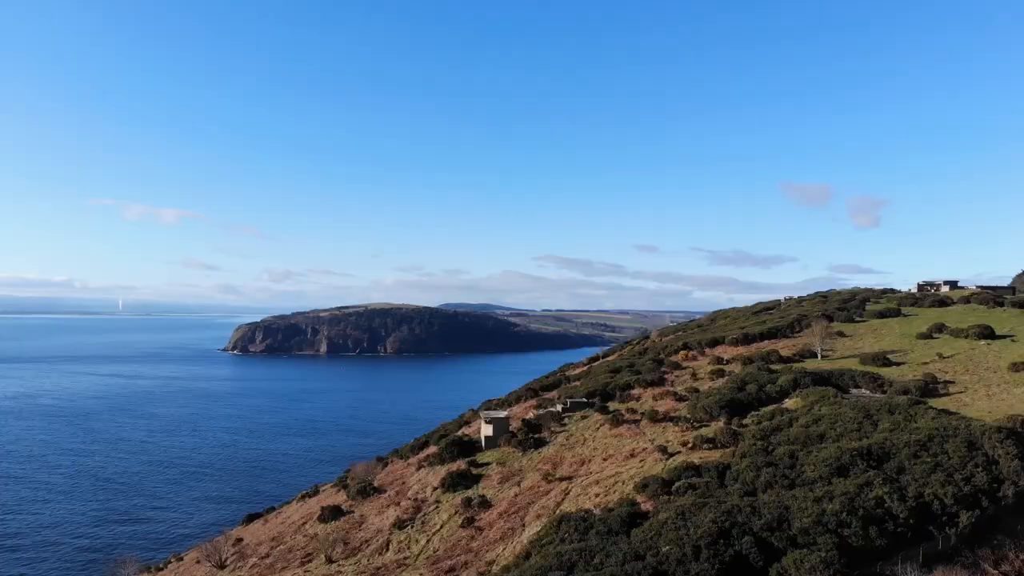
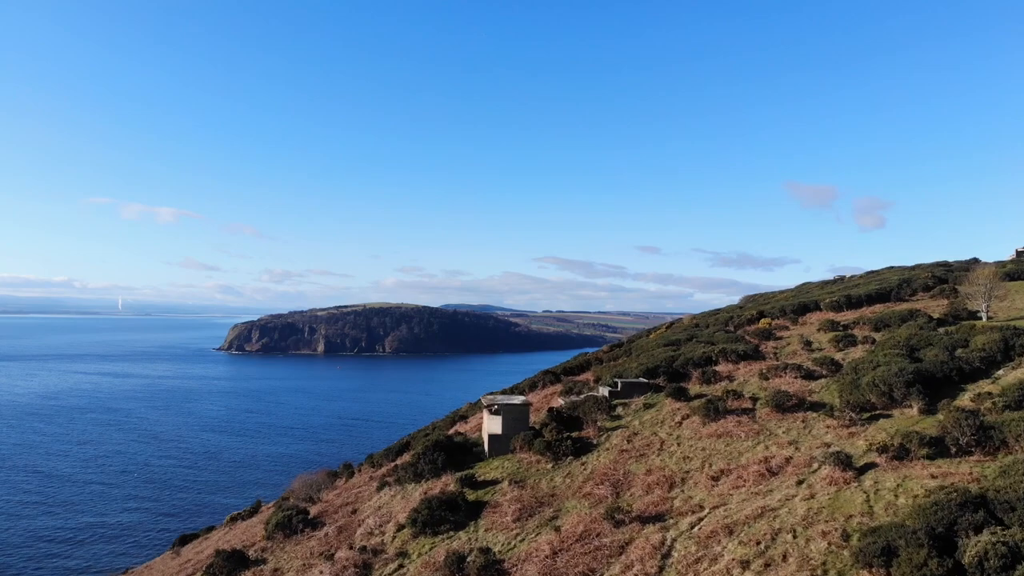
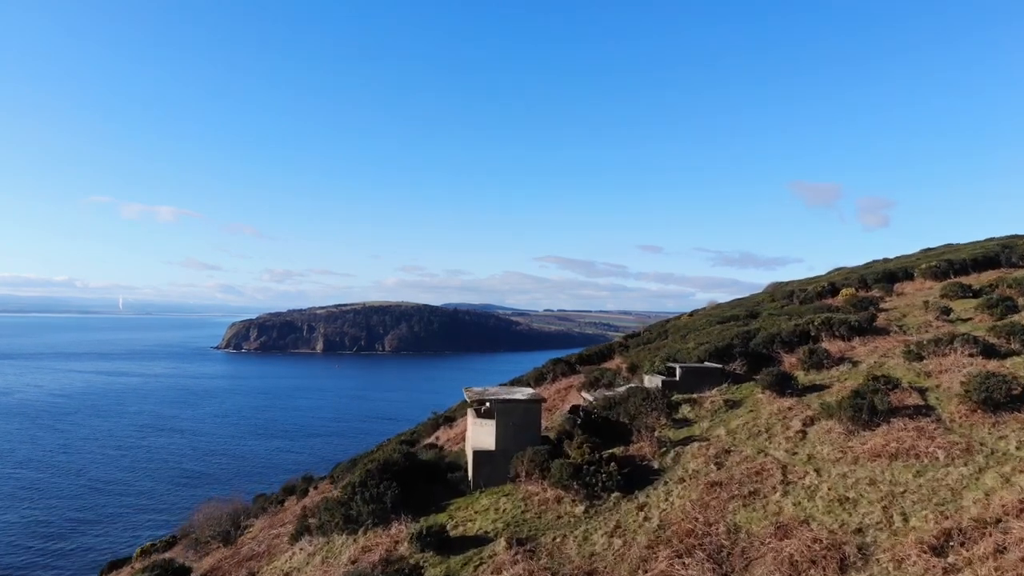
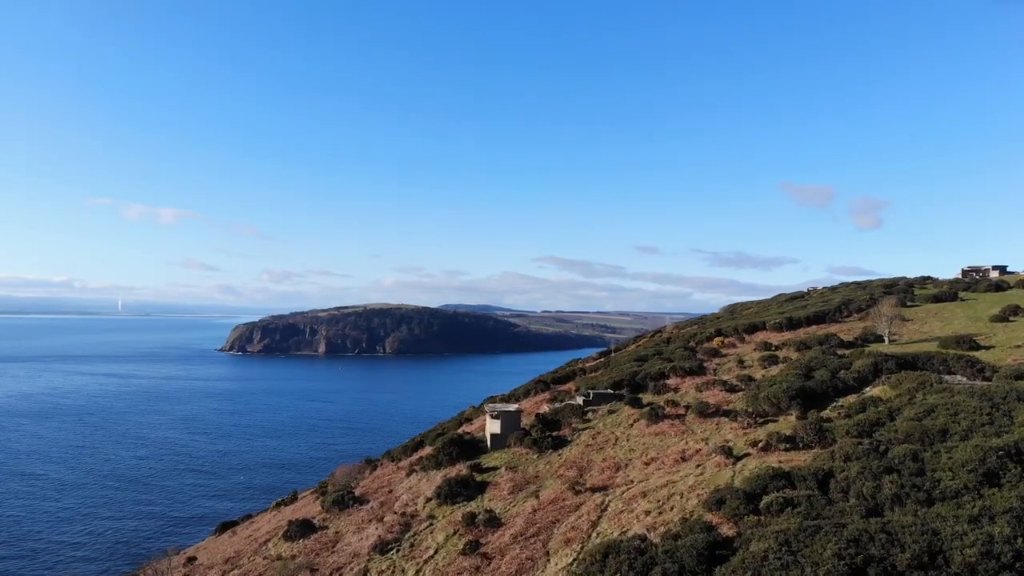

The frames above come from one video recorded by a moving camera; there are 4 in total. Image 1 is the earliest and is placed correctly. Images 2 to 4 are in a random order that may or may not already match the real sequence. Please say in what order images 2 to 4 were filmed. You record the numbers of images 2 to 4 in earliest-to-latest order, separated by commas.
4, 2, 3
